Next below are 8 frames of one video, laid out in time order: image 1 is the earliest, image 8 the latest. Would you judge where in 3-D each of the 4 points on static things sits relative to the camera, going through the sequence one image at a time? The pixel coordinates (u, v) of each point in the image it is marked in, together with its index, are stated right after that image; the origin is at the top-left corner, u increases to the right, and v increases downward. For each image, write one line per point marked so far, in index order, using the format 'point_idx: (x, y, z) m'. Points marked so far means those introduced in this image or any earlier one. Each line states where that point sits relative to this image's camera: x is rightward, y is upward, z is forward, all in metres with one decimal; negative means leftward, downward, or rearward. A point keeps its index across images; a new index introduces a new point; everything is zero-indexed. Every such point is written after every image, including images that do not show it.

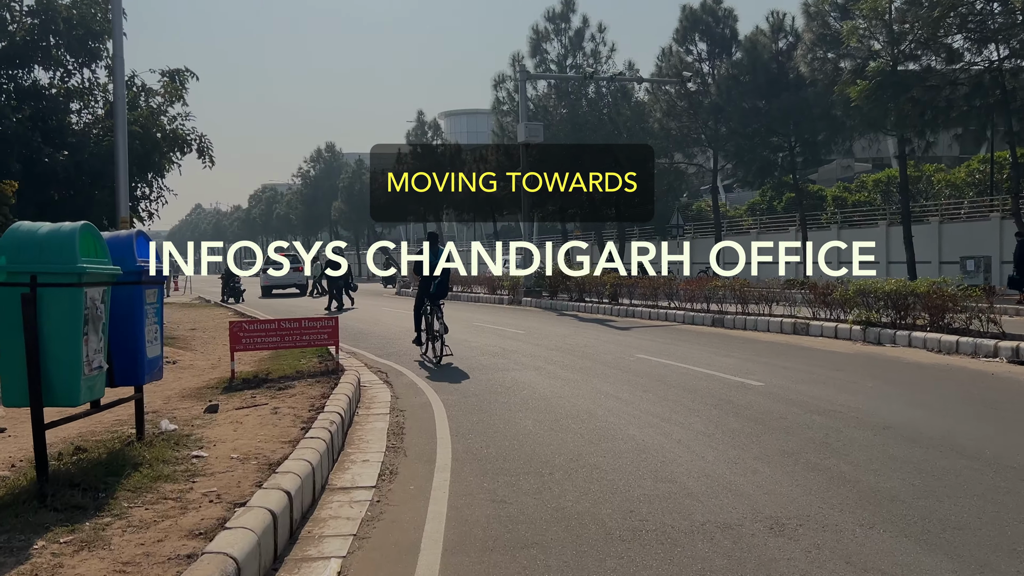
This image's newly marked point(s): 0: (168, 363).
0: (-4.5, -1.0, +11.3) m
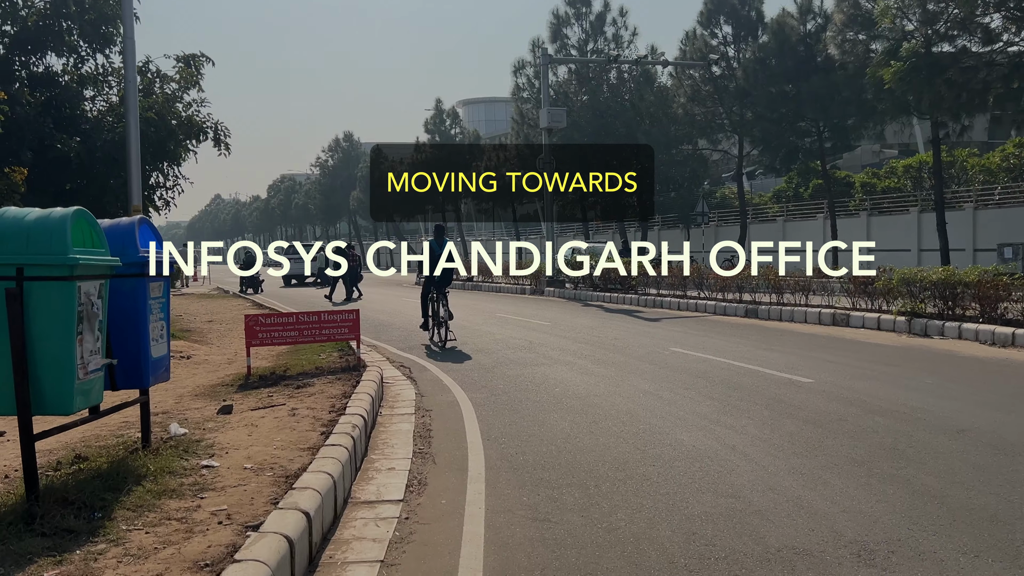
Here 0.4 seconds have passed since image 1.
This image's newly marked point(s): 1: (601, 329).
0: (-4.1, -0.9, +10.8) m
1: (+1.6, -0.7, +15.5) m
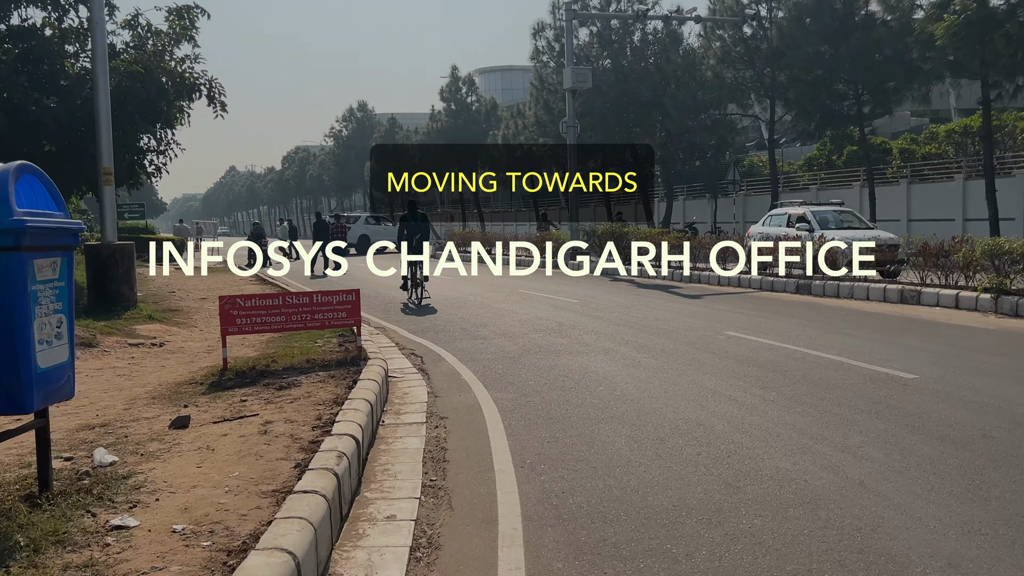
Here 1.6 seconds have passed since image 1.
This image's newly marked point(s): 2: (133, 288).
0: (-3.8, -0.6, +9.2) m
1: (+2.0, -0.3, +13.7) m
2: (-5.0, 0.0, +11.3) m
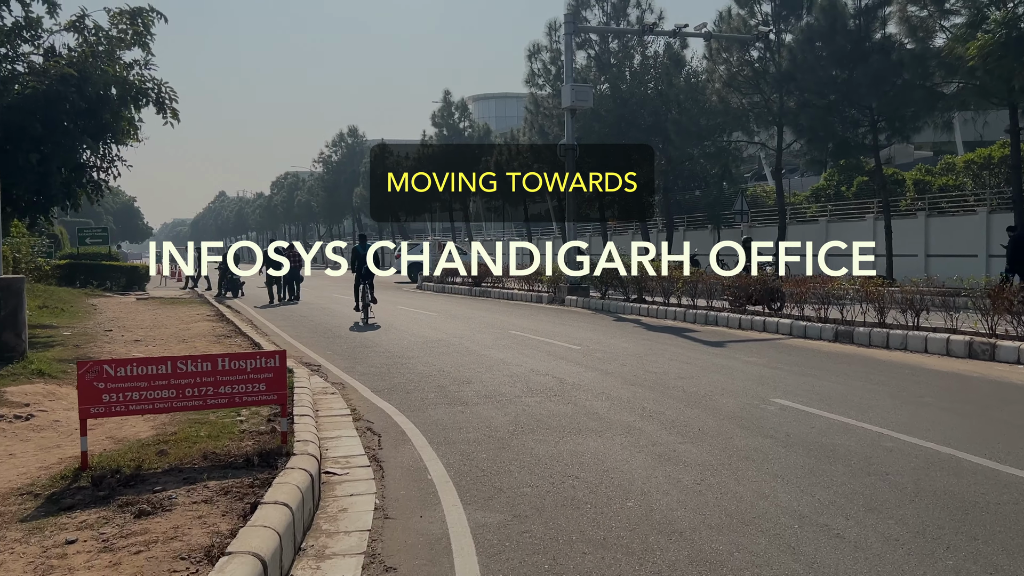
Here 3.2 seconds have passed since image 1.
0: (-3.9, -1.0, +6.8) m
1: (+1.9, -1.0, +11.4) m
2: (-5.1, -0.5, +8.9) m
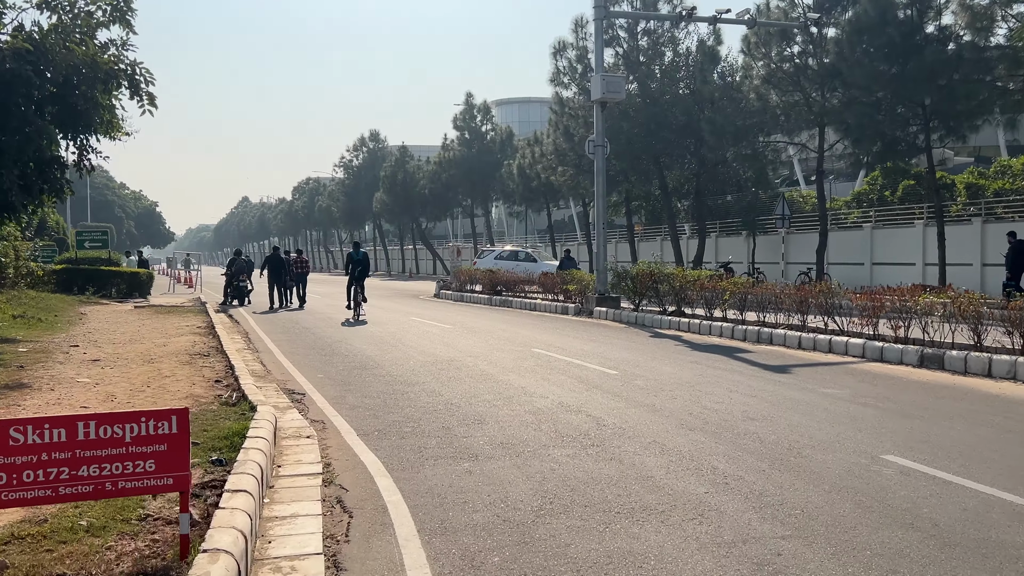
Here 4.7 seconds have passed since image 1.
0: (-3.8, -1.1, +4.9) m
1: (+2.2, -1.1, +9.3) m
2: (-4.9, -0.6, +7.0) m
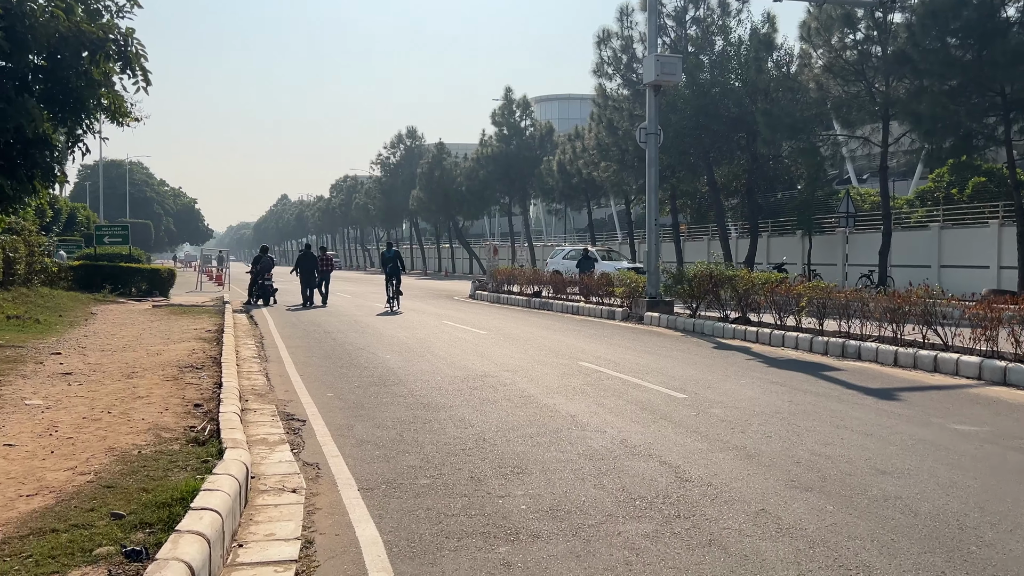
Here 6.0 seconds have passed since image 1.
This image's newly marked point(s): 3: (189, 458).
0: (-3.5, -1.1, +3.1) m
1: (+2.6, -1.2, +7.3) m
2: (-4.5, -0.6, +5.3) m
3: (-2.1, -1.1, +5.5) m
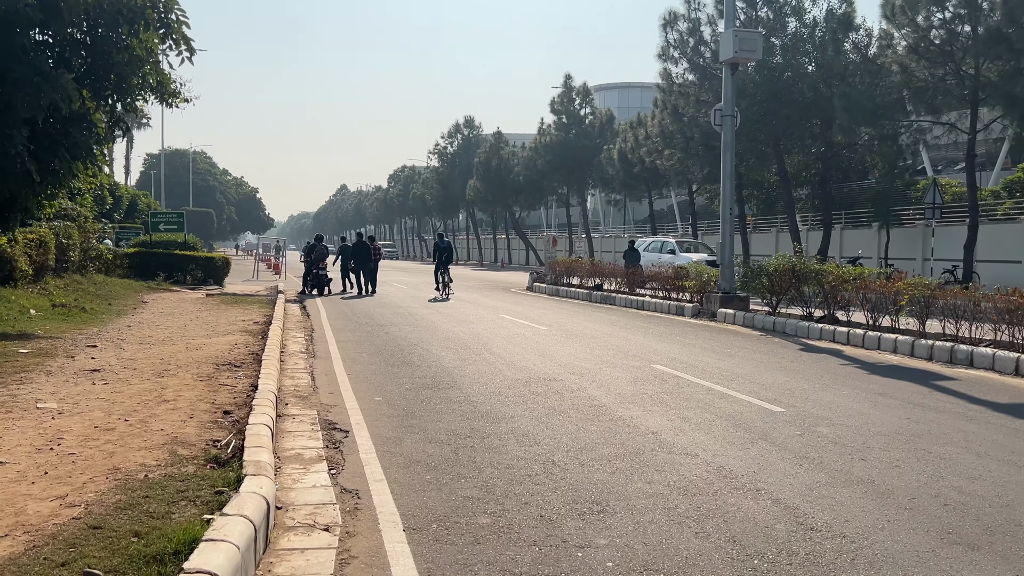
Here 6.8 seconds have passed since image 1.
0: (-3.3, -1.1, +2.3) m
1: (+3.1, -1.2, +6.1) m
2: (-4.1, -0.5, +4.5) m
3: (-1.6, -1.1, +4.6) m
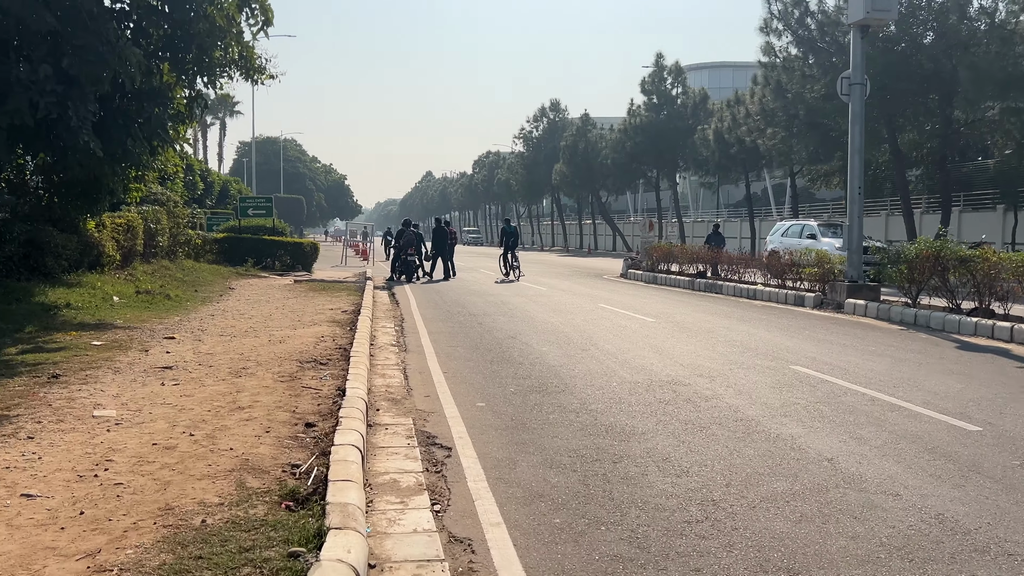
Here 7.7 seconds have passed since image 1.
0: (-2.8, -1.1, +1.4) m
1: (+3.9, -1.1, +4.5) m
2: (-3.4, -0.5, +3.7) m
3: (-1.0, -1.0, +3.5) m
